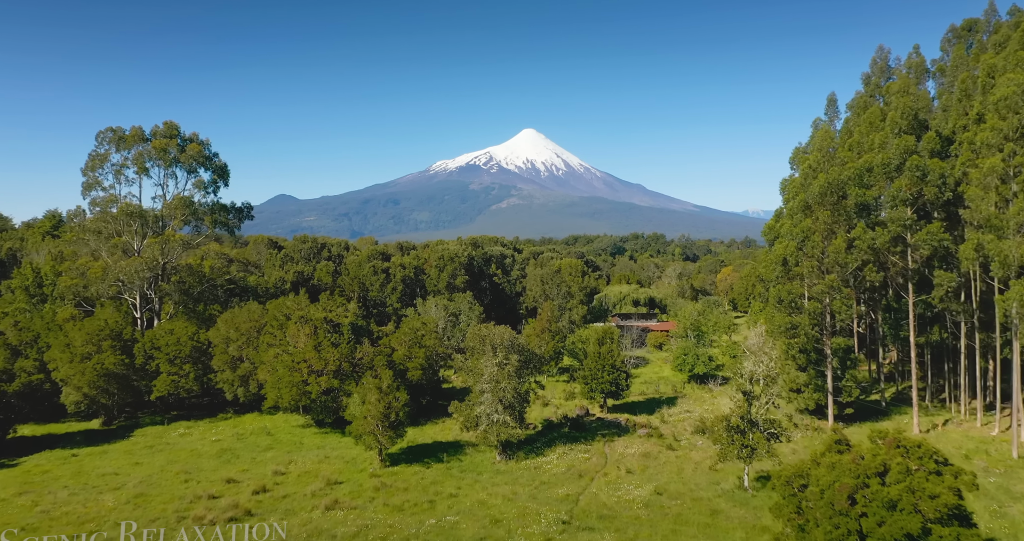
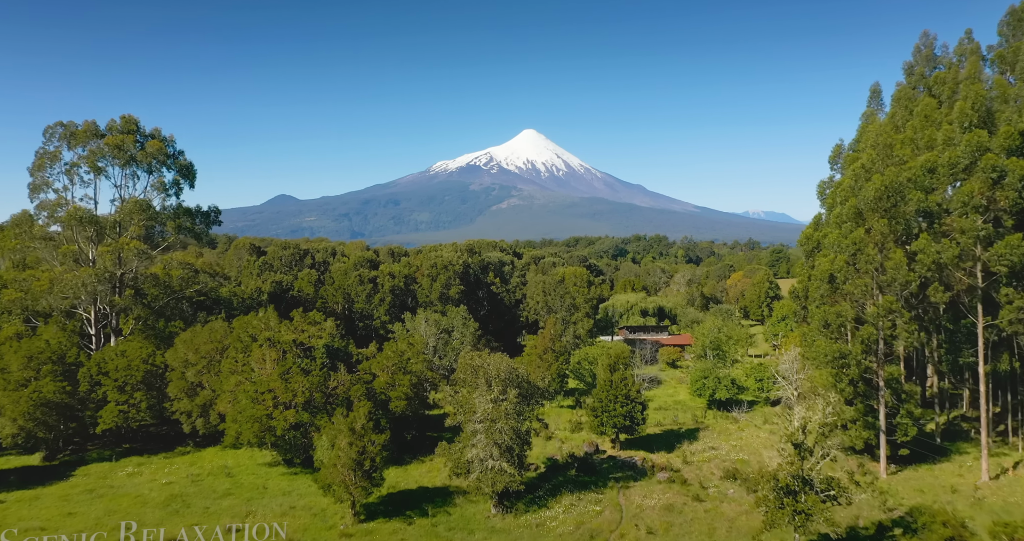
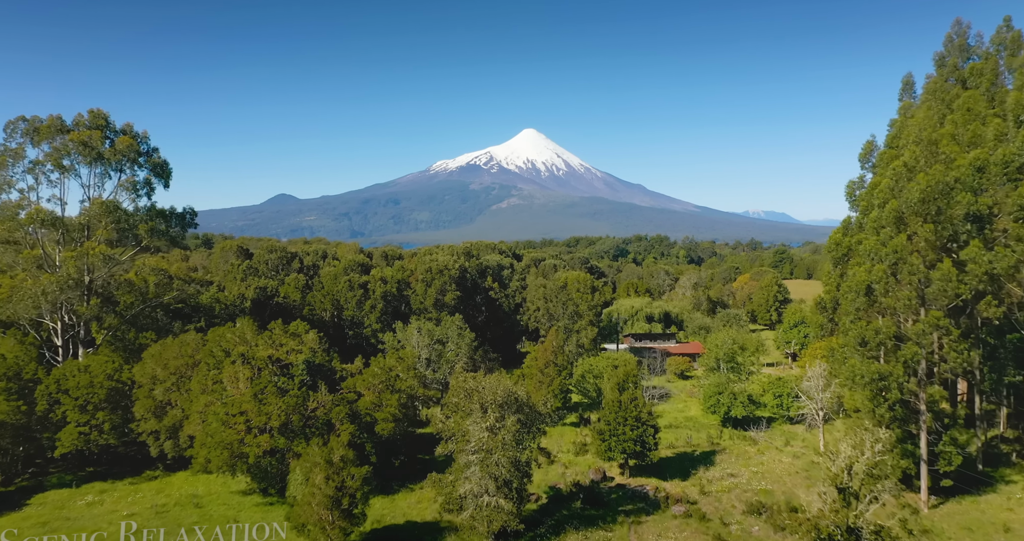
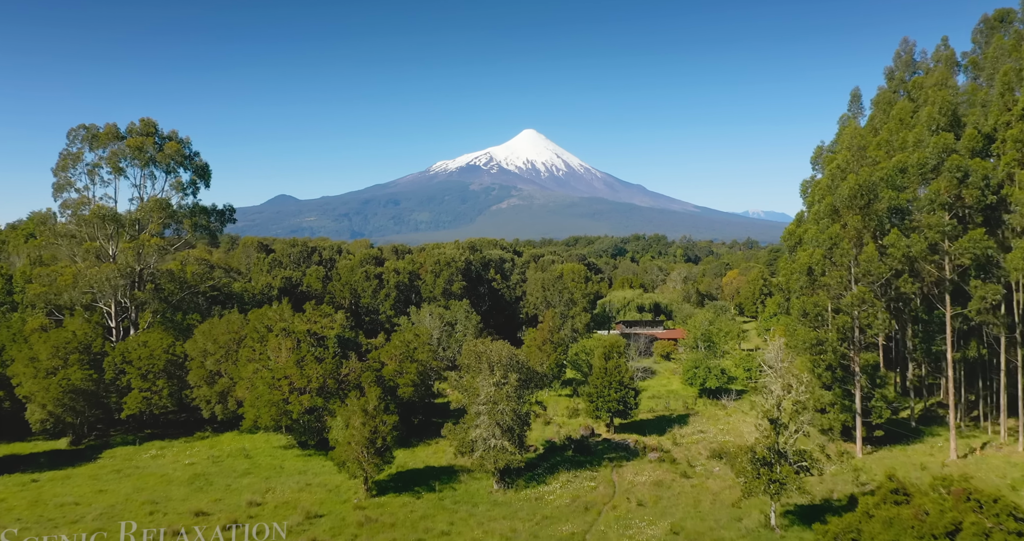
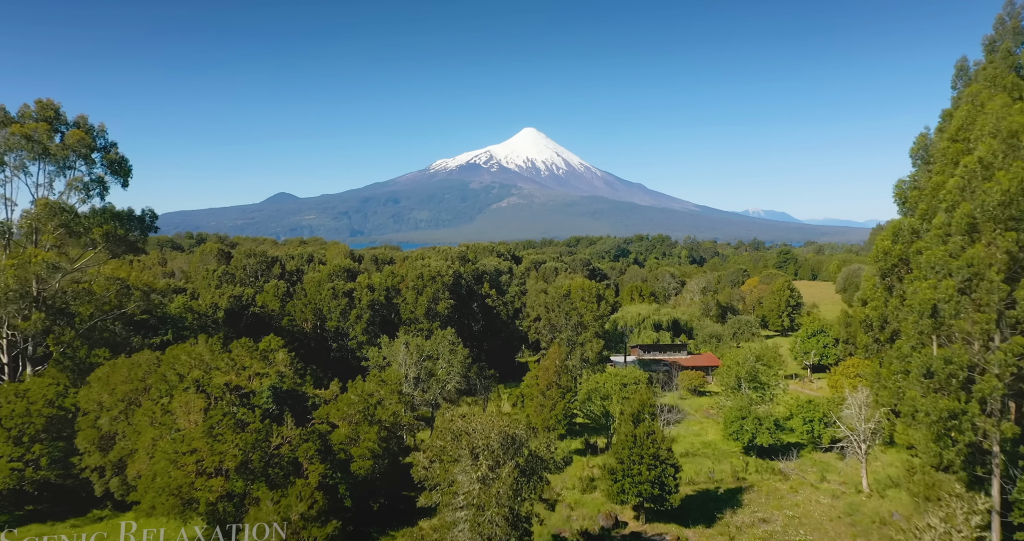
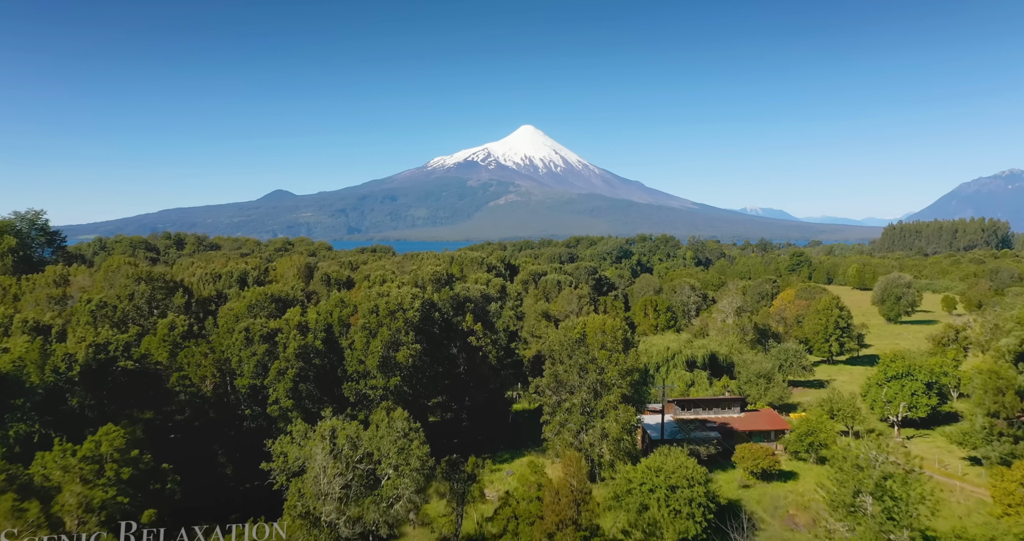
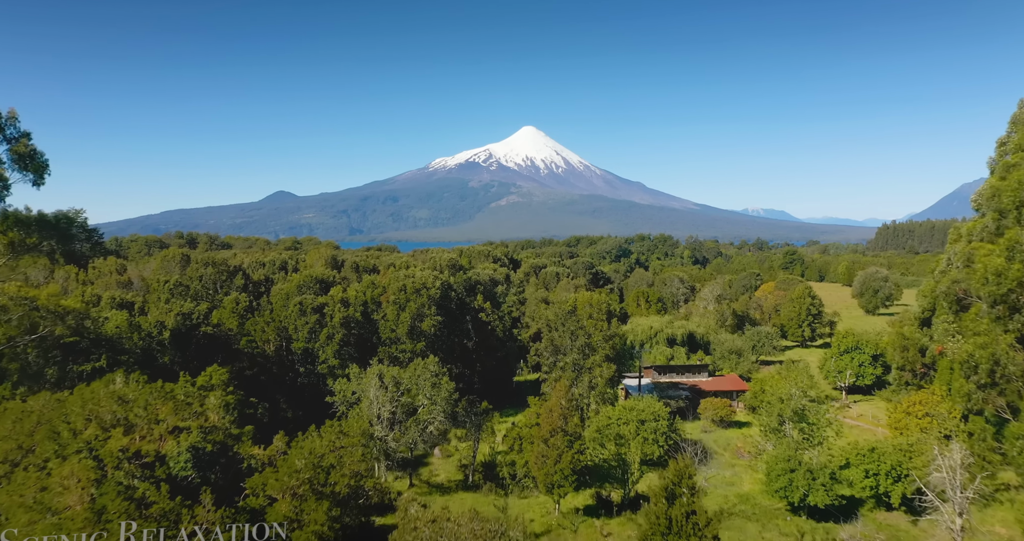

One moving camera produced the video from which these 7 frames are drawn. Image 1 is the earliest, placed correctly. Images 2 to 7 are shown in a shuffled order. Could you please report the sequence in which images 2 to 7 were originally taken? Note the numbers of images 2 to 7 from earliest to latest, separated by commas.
4, 2, 3, 5, 7, 6
